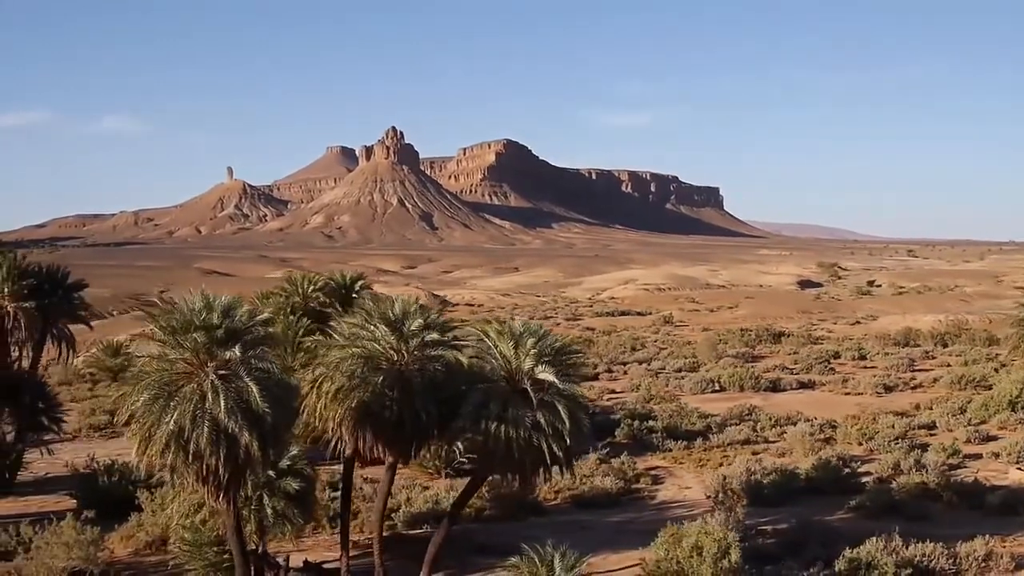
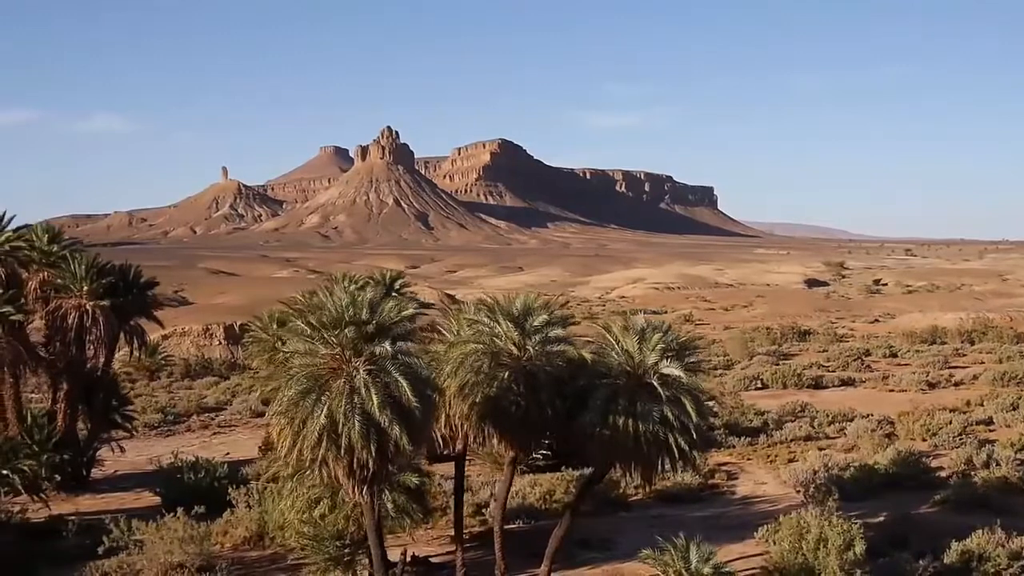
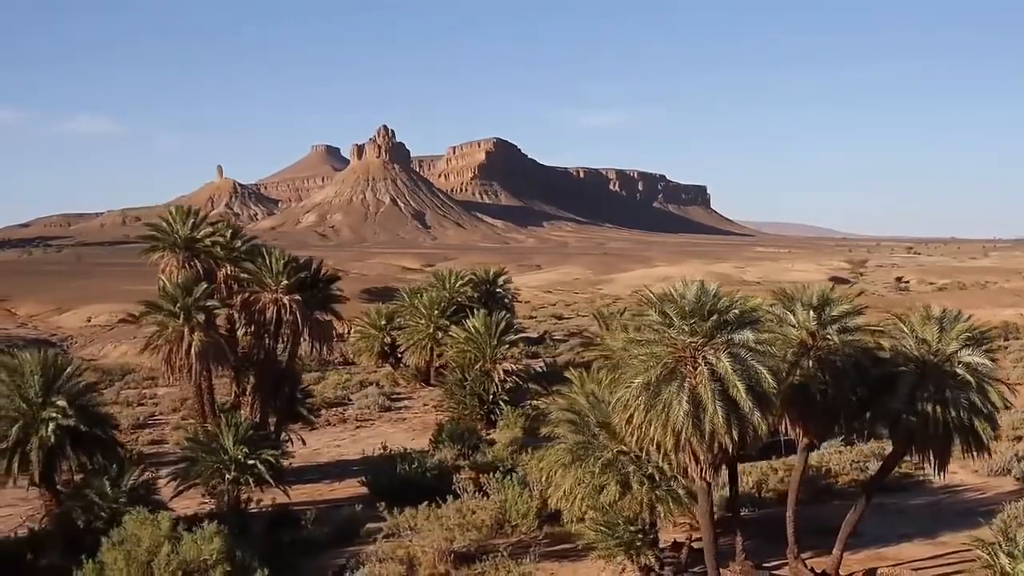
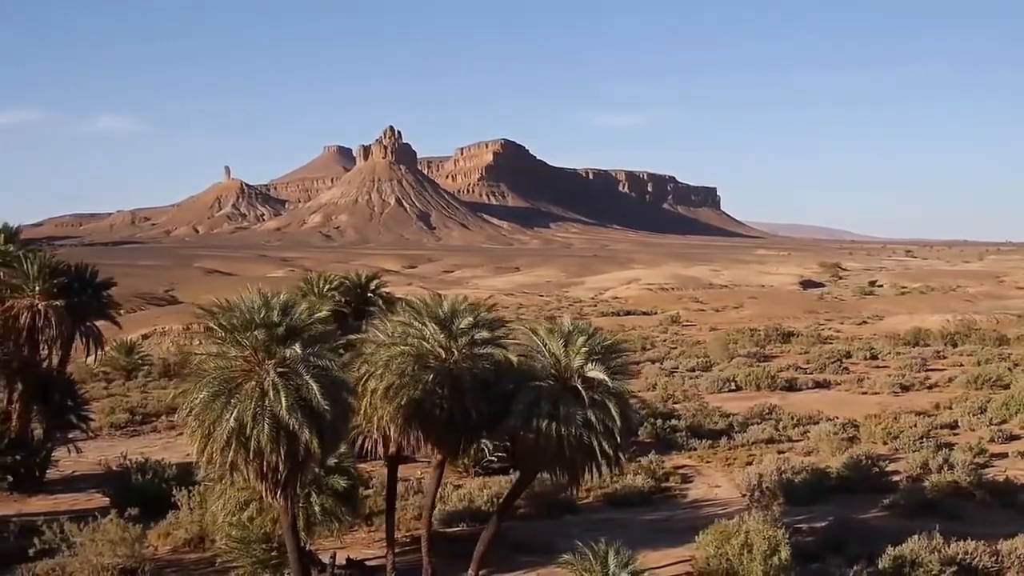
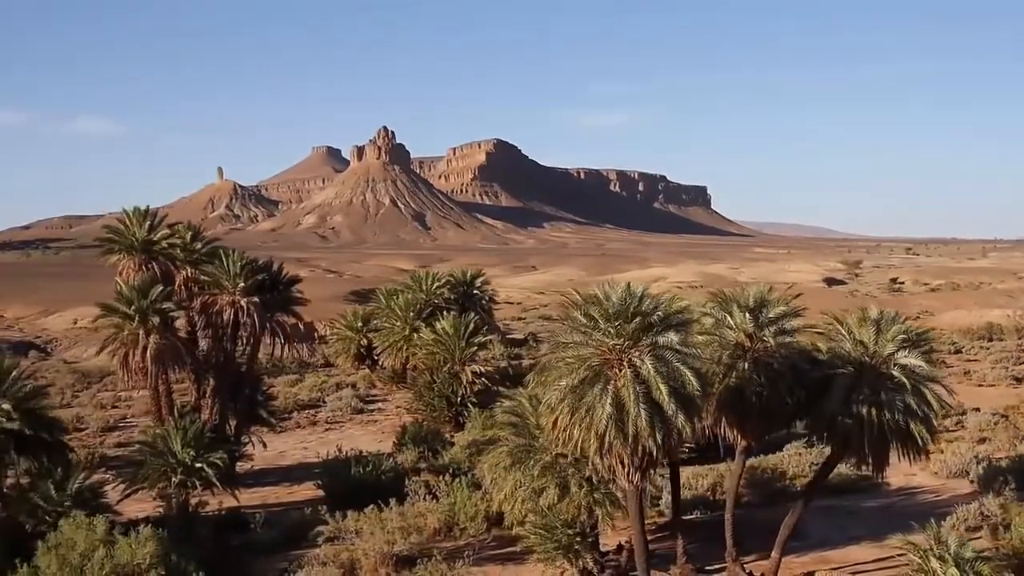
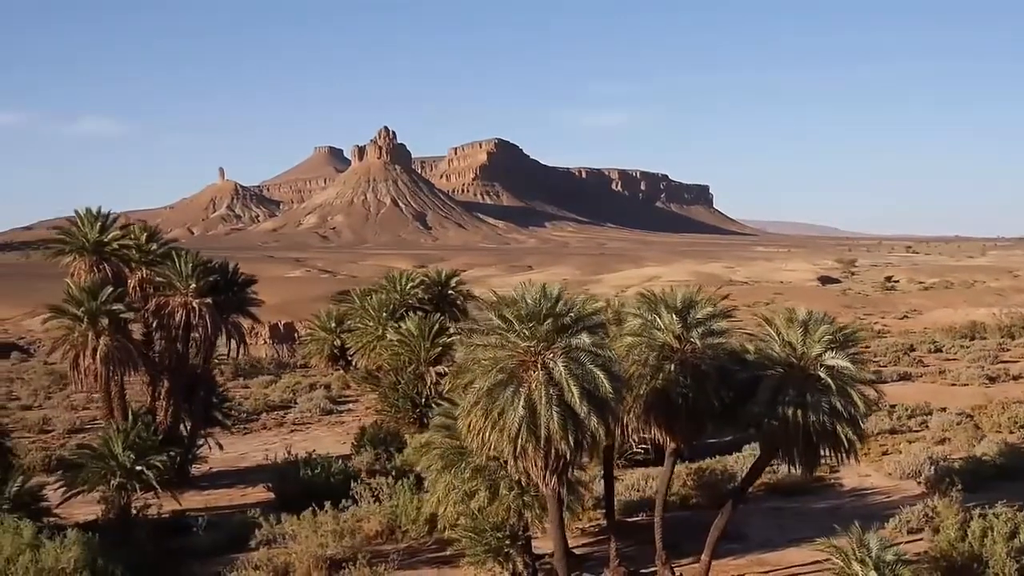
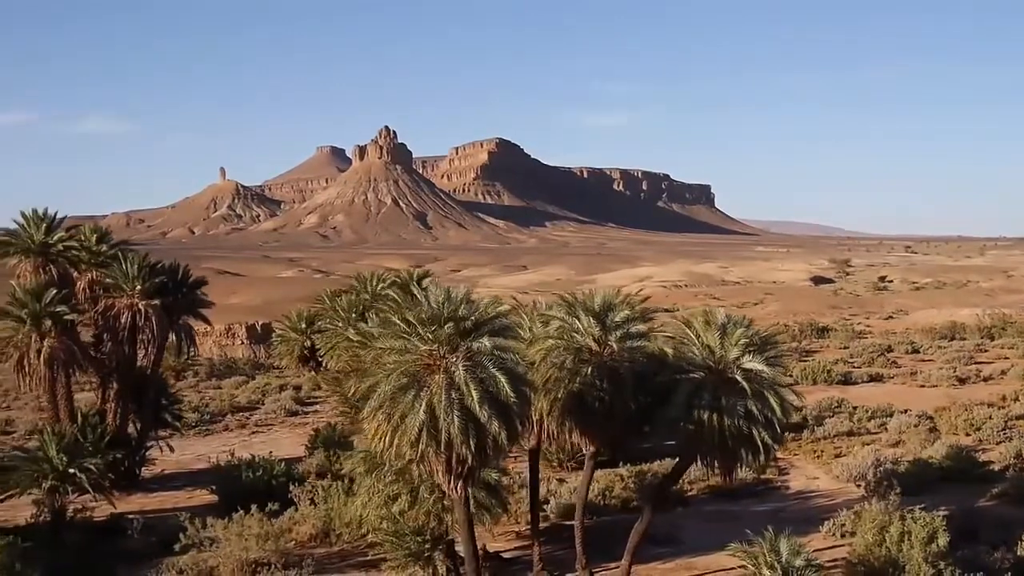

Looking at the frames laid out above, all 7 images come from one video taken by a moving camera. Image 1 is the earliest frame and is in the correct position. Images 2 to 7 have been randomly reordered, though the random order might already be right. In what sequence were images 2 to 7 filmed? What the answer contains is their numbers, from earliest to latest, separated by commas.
4, 2, 7, 6, 5, 3
